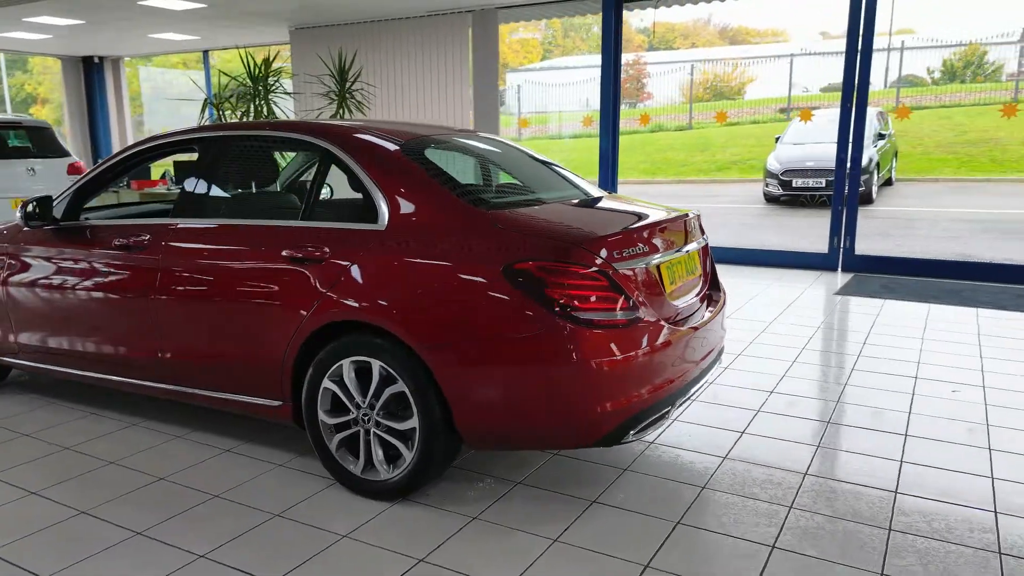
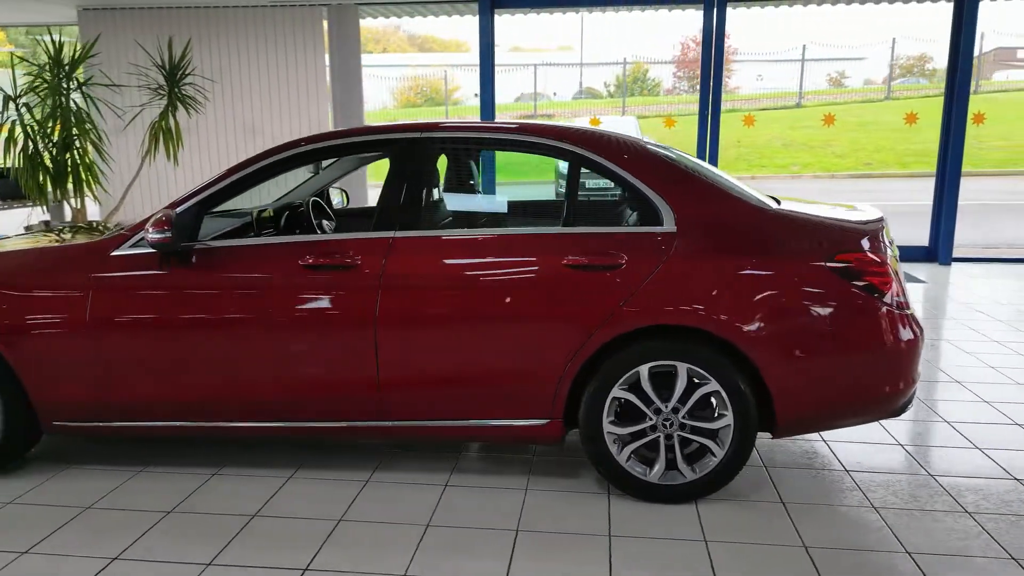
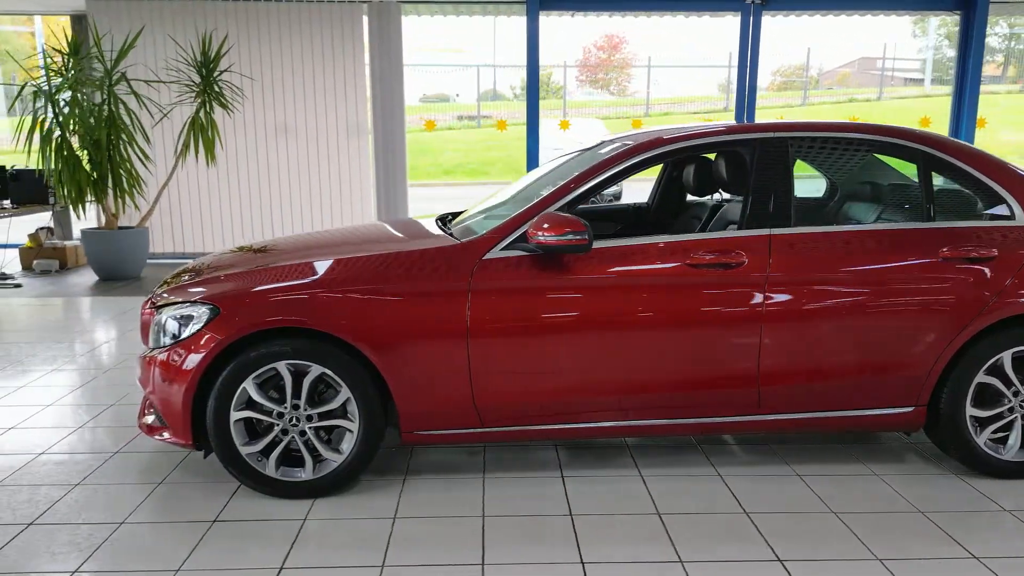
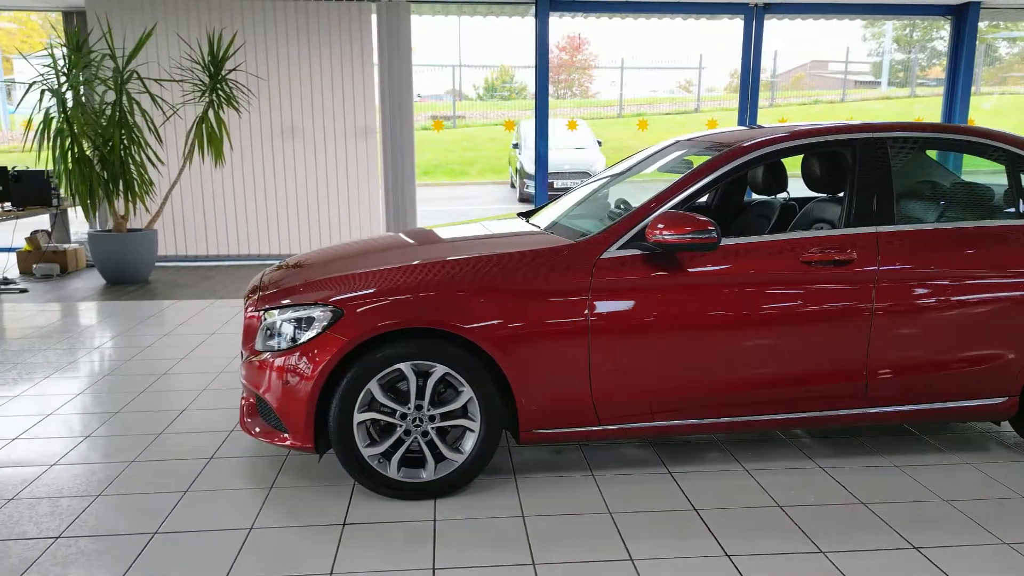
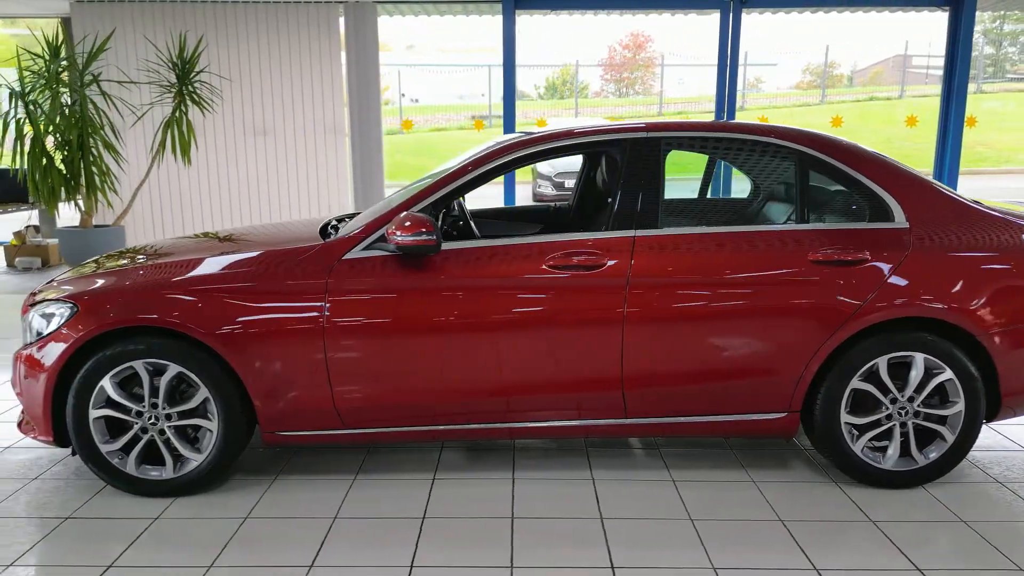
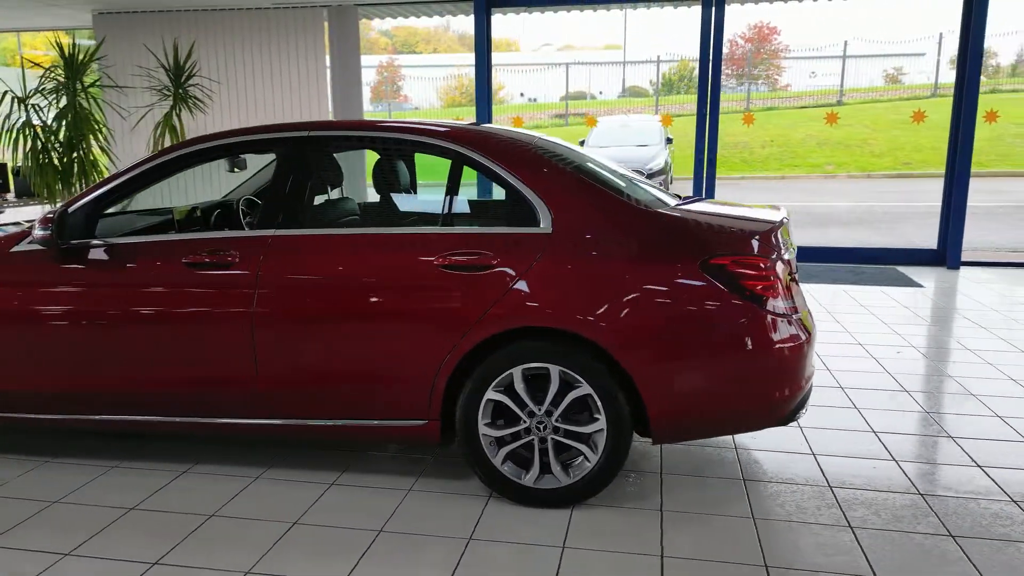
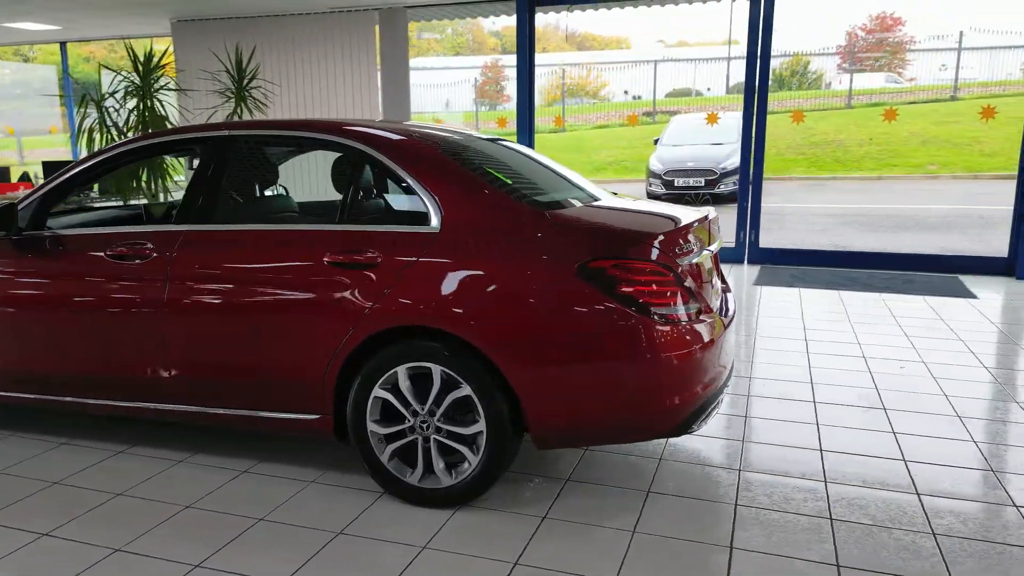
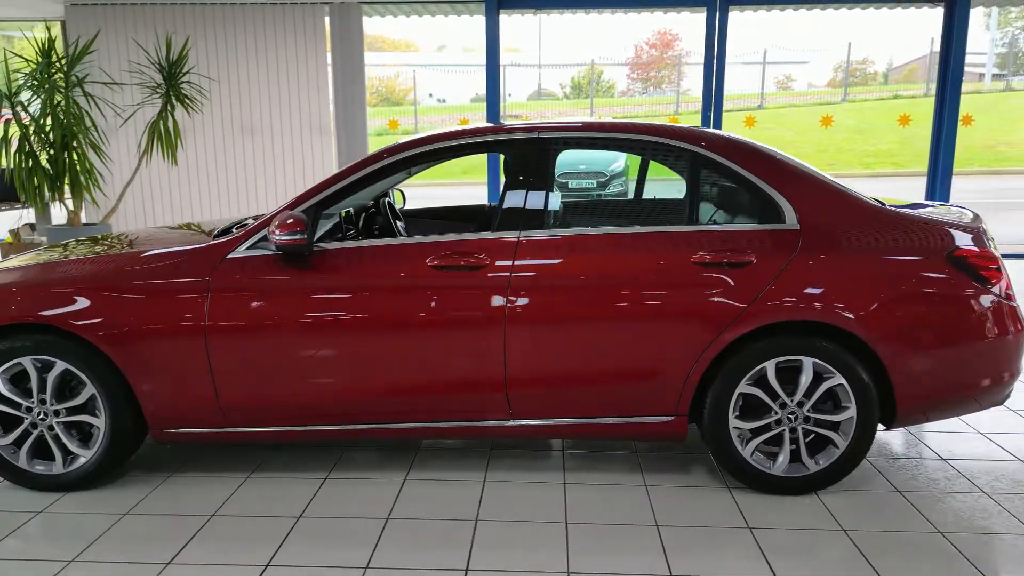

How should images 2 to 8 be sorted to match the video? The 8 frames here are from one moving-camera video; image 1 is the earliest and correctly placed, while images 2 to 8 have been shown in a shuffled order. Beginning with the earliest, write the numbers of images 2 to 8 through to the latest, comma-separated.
7, 6, 2, 8, 5, 3, 4
